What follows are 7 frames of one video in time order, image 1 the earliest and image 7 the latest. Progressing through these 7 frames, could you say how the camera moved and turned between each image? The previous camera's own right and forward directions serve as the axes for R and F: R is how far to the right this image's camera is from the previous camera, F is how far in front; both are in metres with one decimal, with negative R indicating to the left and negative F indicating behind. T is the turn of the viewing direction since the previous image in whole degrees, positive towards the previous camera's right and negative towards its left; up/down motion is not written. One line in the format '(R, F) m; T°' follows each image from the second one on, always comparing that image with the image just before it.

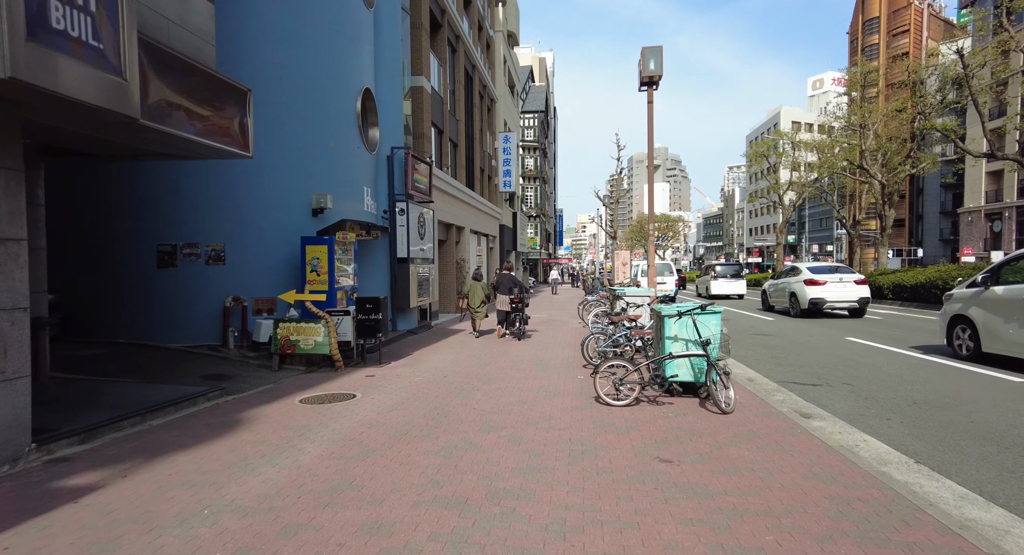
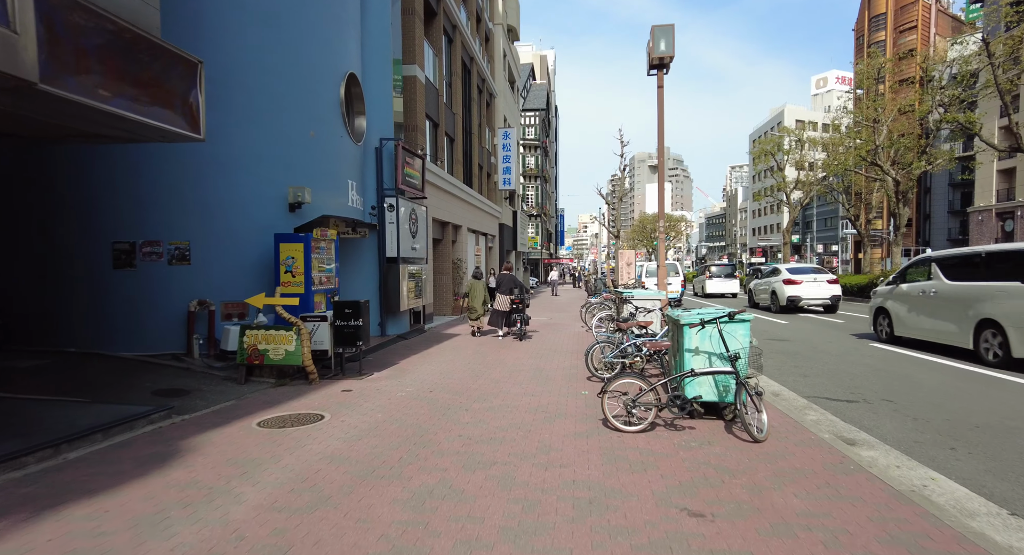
(+0.1, +1.0) m; 0°
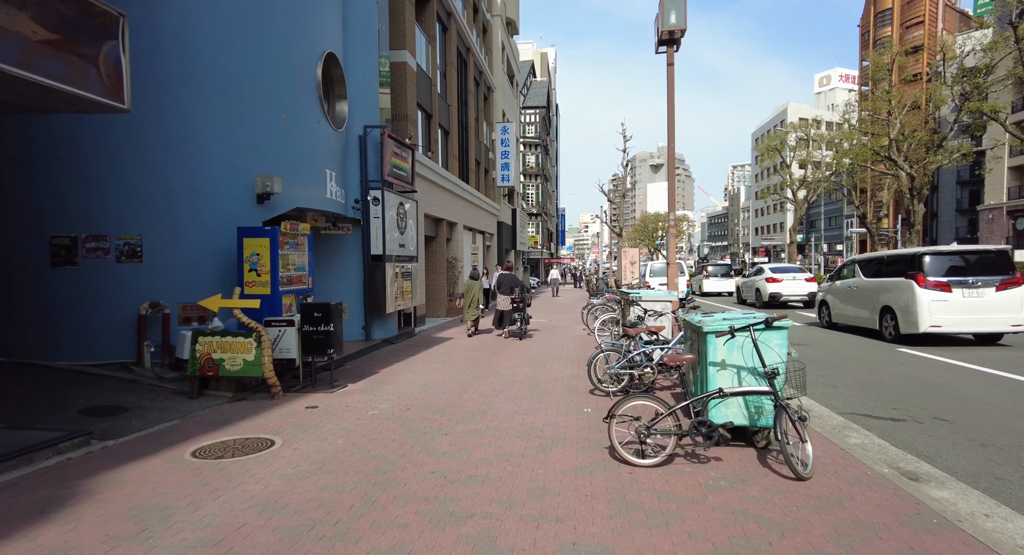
(+0.1, +1.0) m; 0°
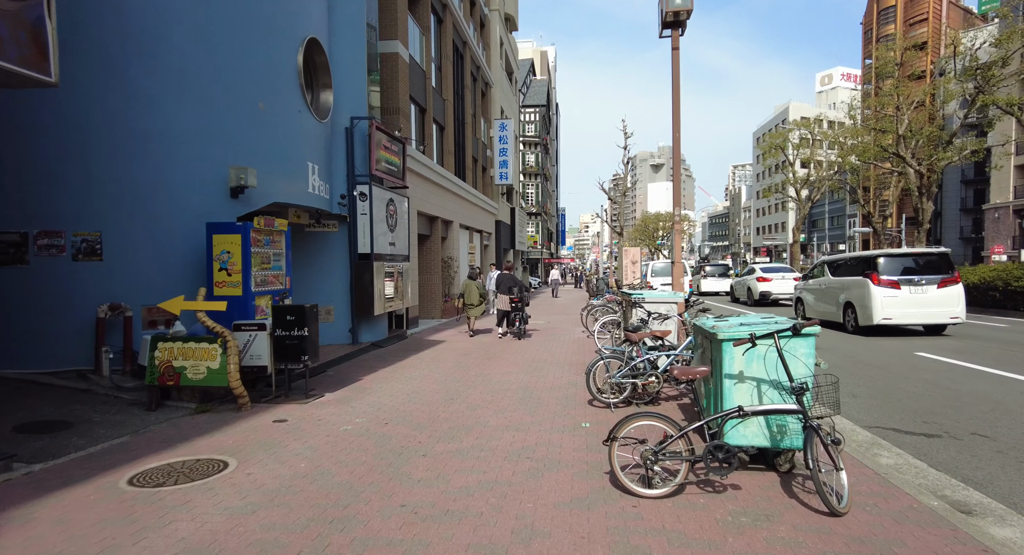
(+0.1, +0.7) m; 0°
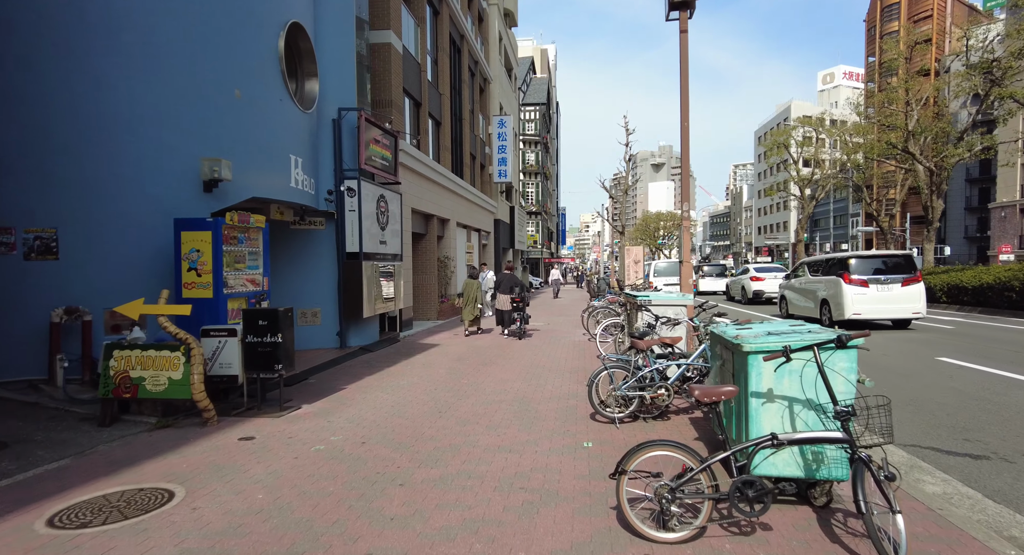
(+0.1, +0.6) m; 0°
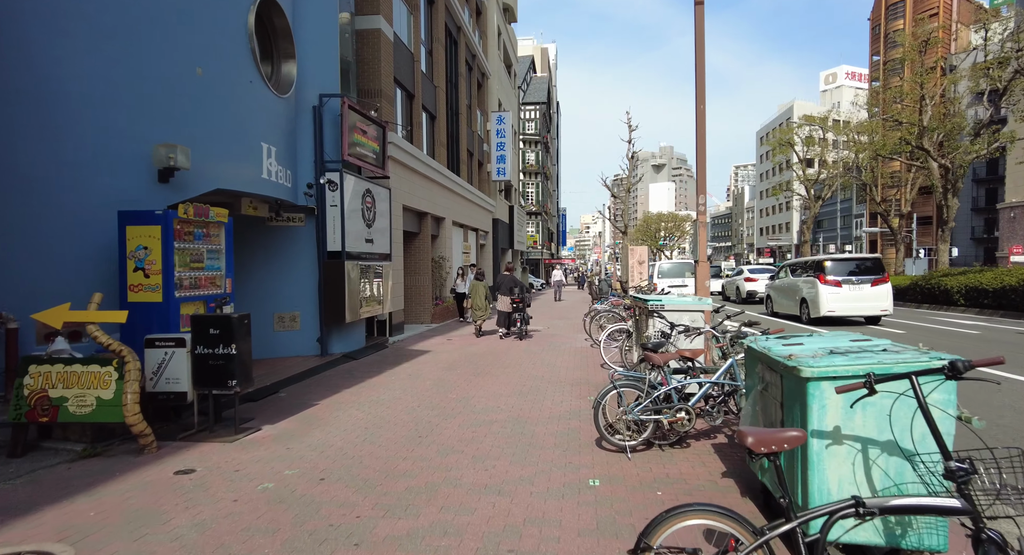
(+0.1, +0.9) m; 0°
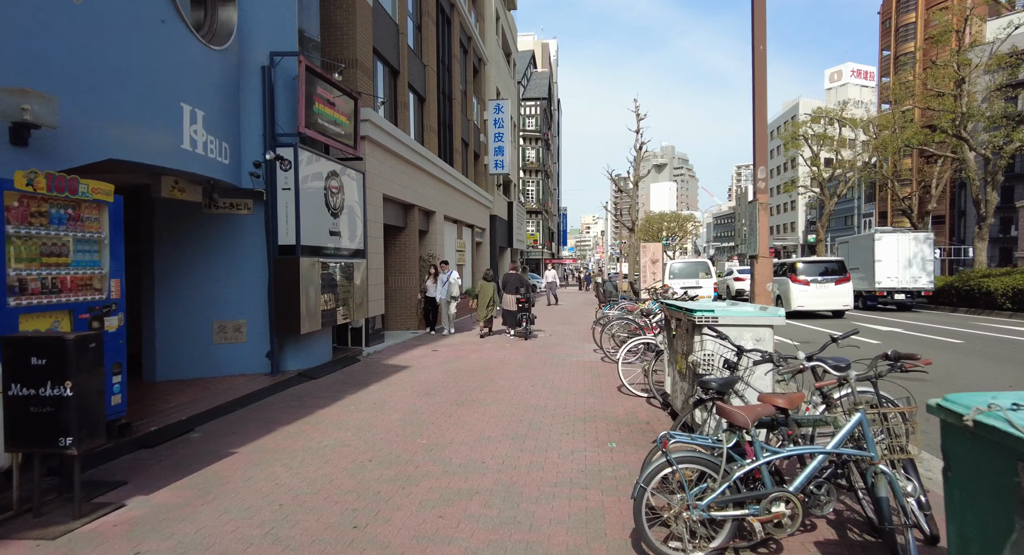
(+0.1, +1.9) m; 0°
